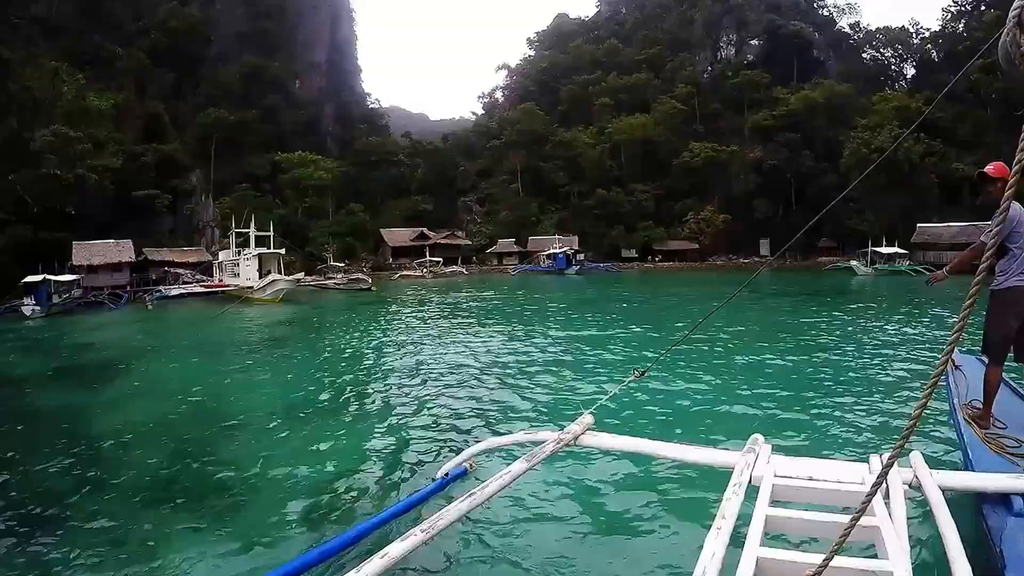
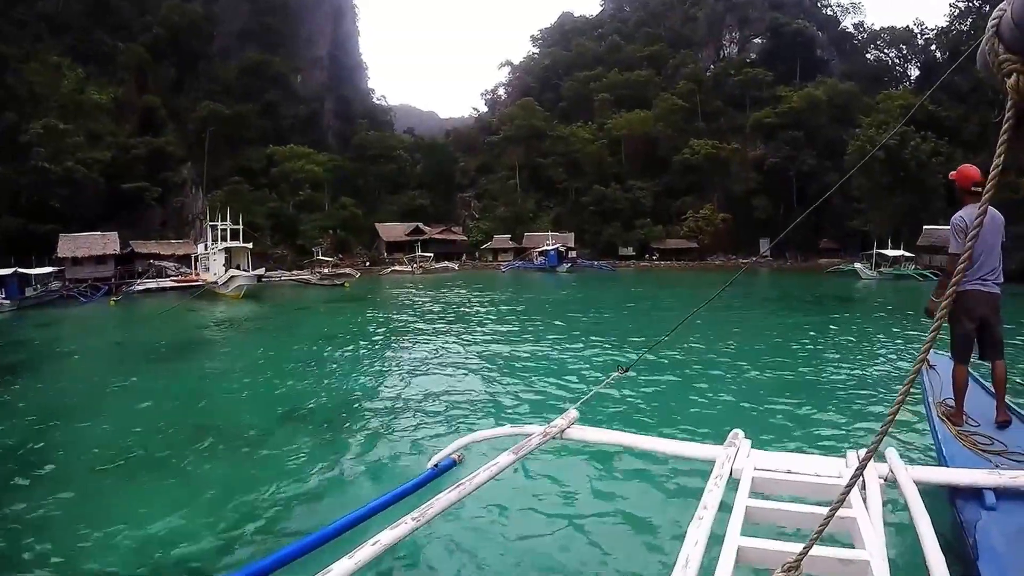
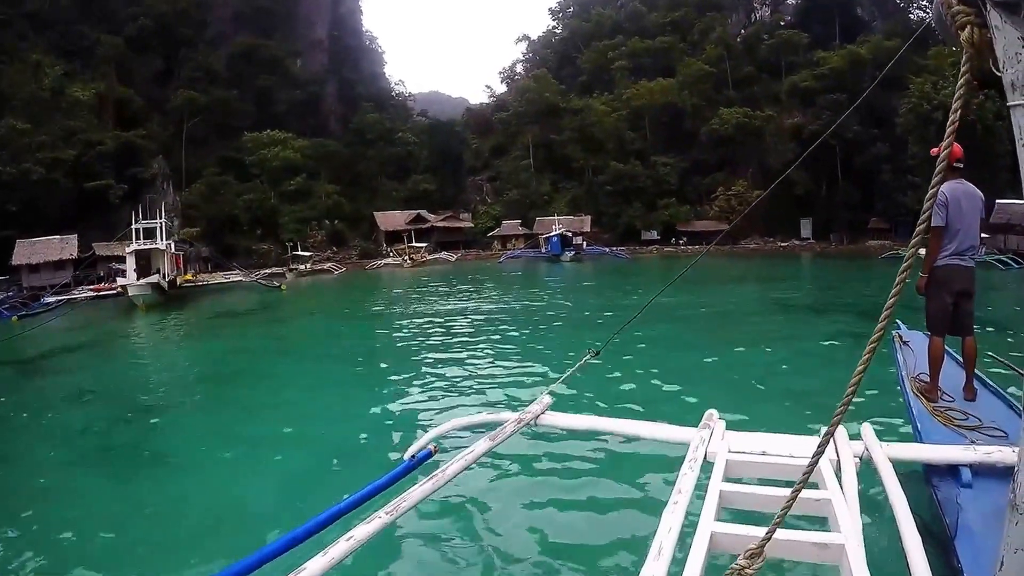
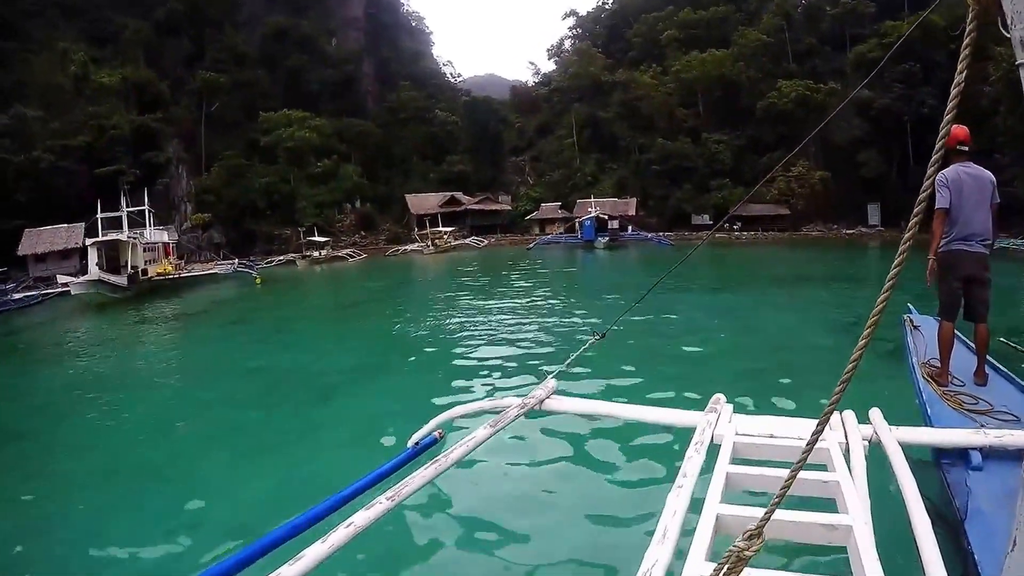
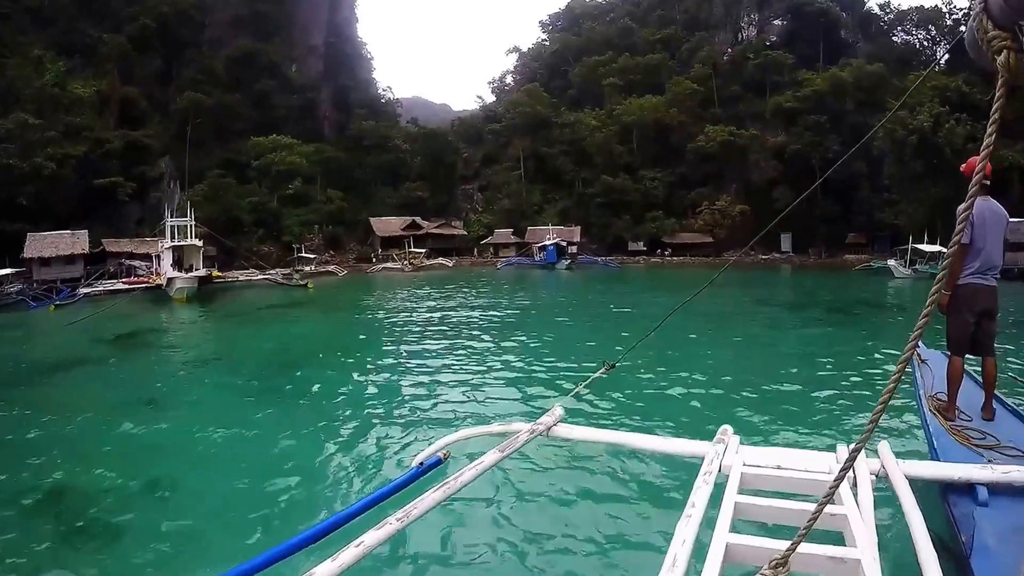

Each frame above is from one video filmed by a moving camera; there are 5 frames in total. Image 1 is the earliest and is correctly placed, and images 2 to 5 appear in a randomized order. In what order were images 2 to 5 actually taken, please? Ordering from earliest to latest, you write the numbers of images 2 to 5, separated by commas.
2, 5, 3, 4
